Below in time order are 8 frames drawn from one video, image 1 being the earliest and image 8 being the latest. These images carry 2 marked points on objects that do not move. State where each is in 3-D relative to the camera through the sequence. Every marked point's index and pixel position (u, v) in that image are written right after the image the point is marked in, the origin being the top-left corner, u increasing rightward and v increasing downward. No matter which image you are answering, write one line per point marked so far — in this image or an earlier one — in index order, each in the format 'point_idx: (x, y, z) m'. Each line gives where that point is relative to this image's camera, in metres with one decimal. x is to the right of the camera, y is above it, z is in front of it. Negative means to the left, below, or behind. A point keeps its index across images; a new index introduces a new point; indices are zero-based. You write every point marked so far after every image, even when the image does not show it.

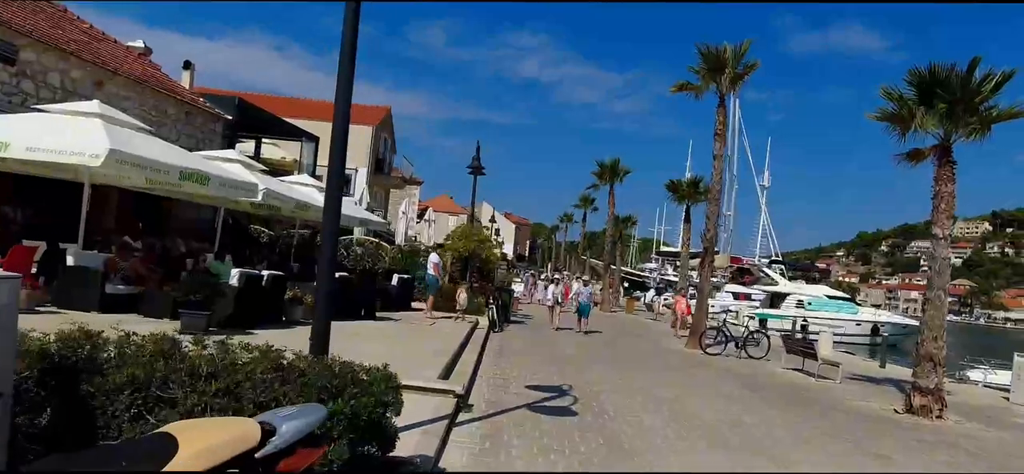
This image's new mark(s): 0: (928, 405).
0: (+7.2, -2.9, +14.8) m
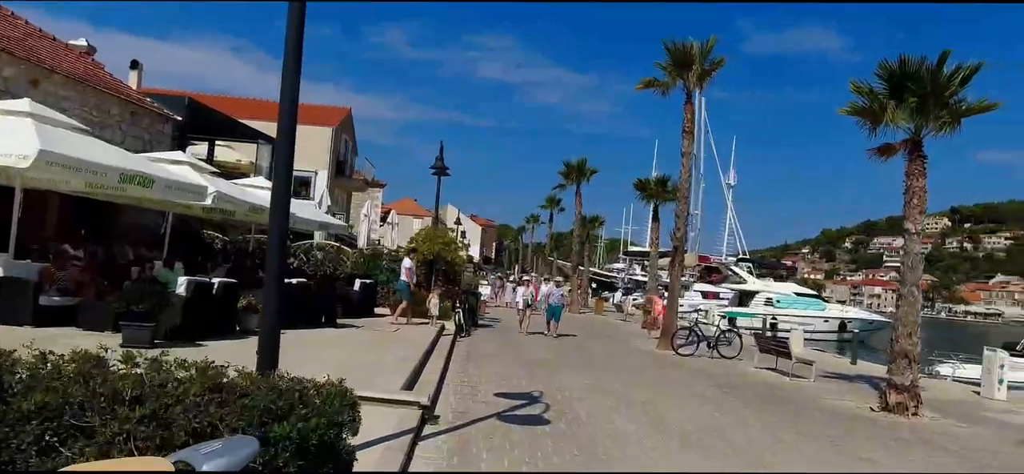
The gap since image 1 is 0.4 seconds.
0: (+6.7, -2.8, +14.5) m
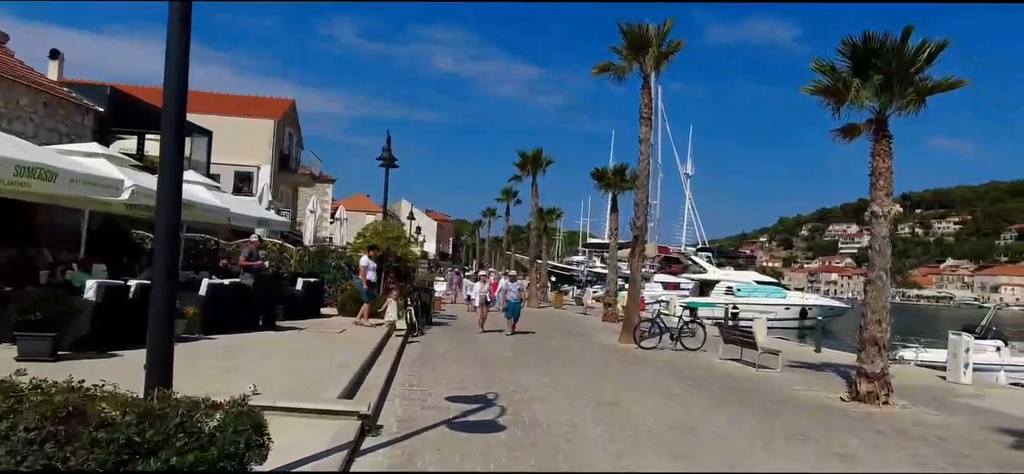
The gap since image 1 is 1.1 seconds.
0: (+5.9, -2.5, +14.0) m
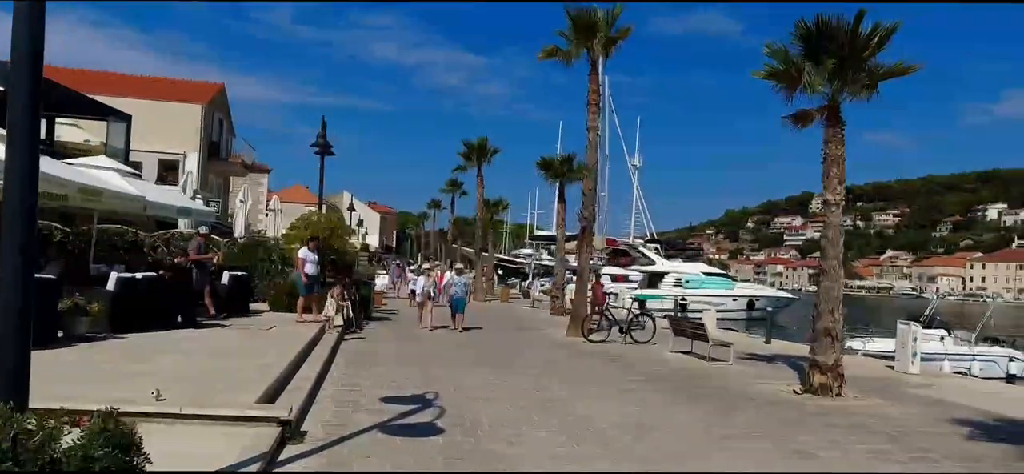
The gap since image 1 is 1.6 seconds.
0: (+5.0, -2.3, +13.6) m
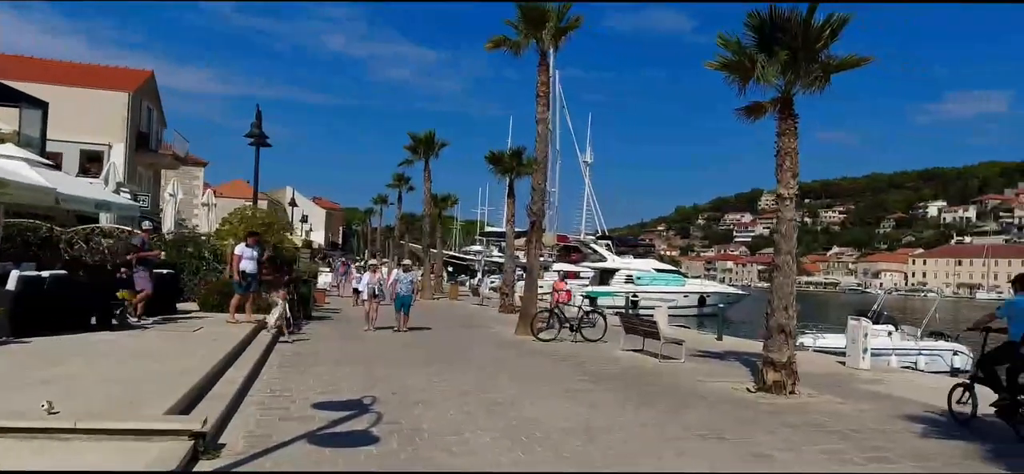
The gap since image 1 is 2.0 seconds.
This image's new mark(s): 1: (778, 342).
0: (+4.2, -2.2, +13.2) m
1: (+4.2, -1.6, +13.3) m
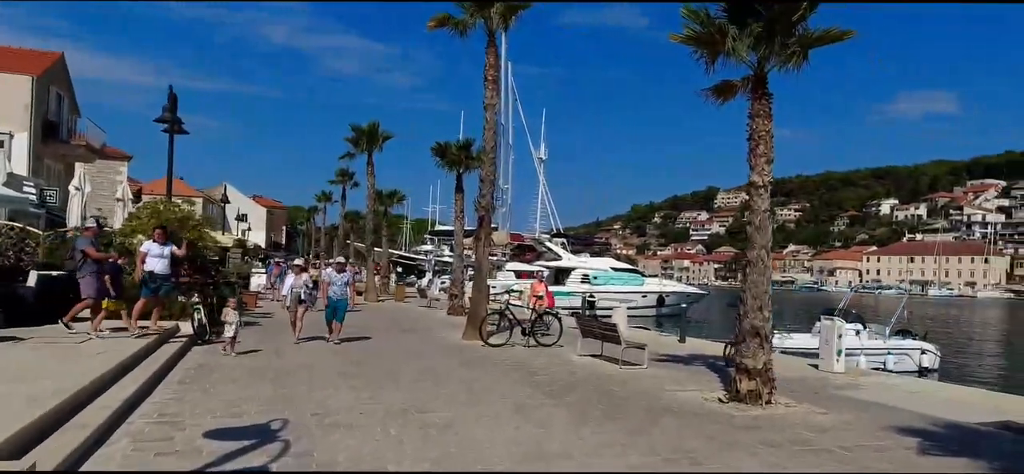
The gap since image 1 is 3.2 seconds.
0: (+3.4, -2.1, +11.8) m
1: (+3.4, -1.5, +11.9) m
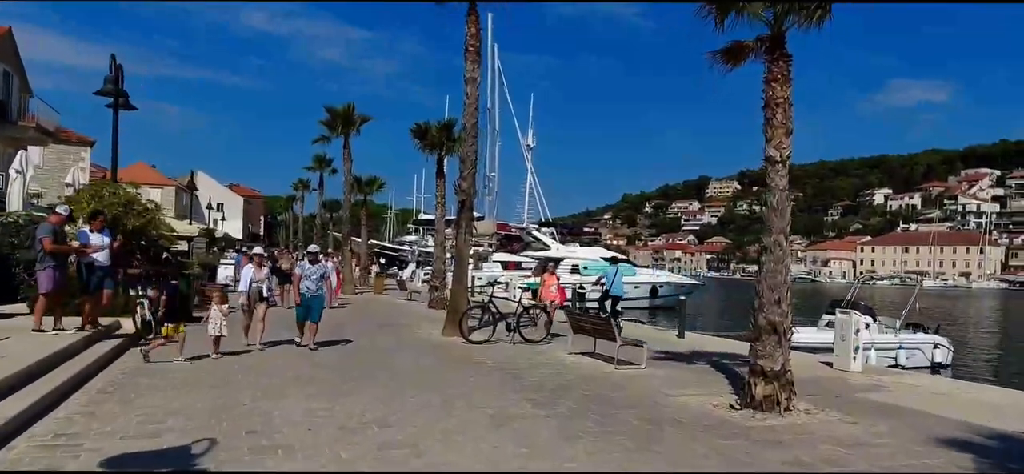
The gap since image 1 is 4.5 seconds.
0: (+3.2, -1.9, +10.3) m
1: (+3.1, -1.3, +10.4) m
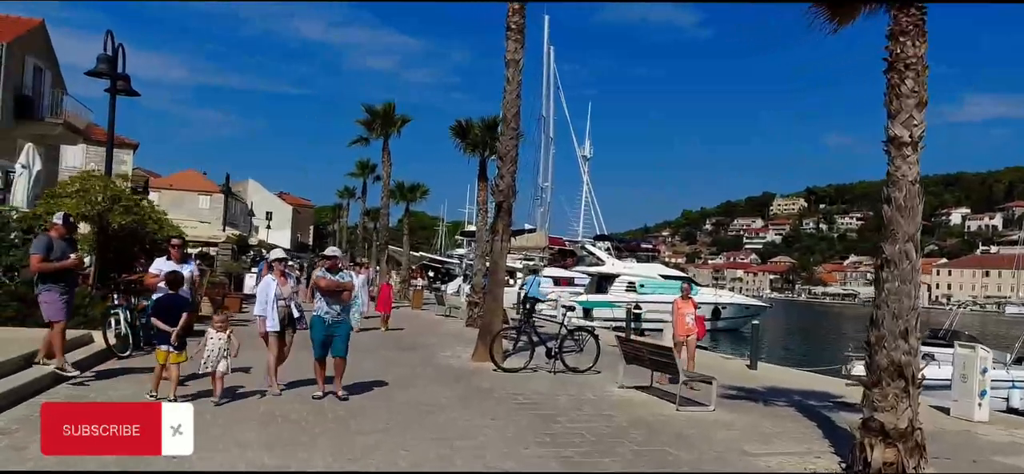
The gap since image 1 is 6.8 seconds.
0: (+3.4, -2.0, +7.6) m
1: (+3.4, -1.4, +7.7) m
